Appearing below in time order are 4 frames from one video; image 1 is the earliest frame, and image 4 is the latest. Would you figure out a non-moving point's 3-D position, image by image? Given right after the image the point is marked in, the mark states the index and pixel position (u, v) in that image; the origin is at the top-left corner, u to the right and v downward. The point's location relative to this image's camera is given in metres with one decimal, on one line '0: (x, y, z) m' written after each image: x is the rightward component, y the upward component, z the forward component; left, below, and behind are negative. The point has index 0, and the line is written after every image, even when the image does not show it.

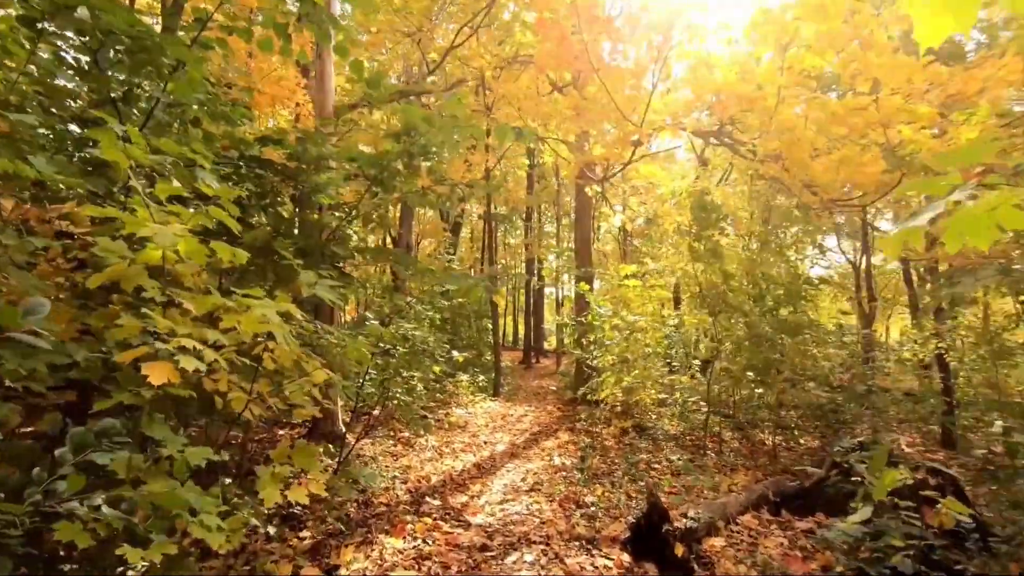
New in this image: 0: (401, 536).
0: (-0.7, -1.5, +3.2) m
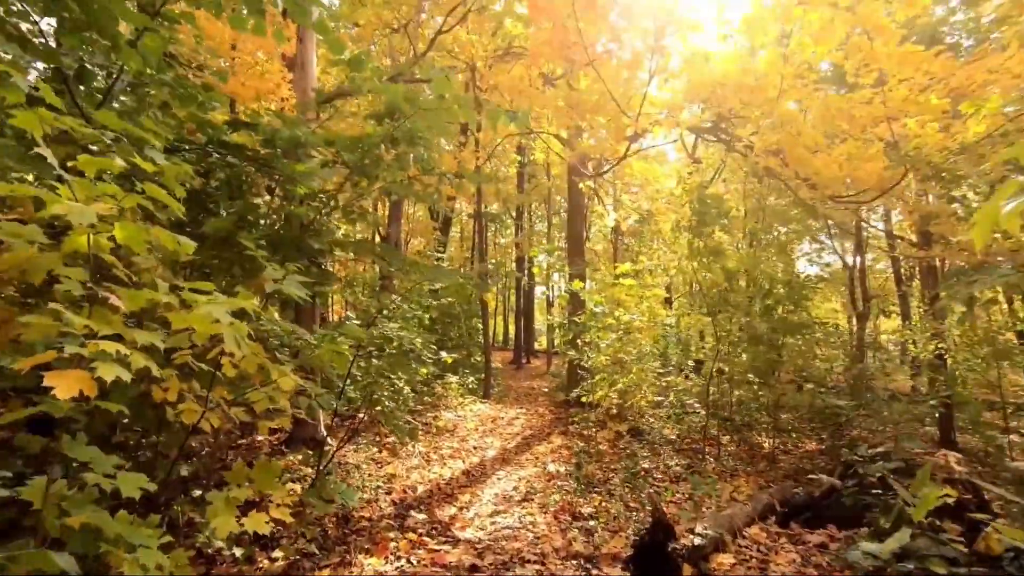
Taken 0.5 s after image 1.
0: (-0.7, -1.4, +3.0) m
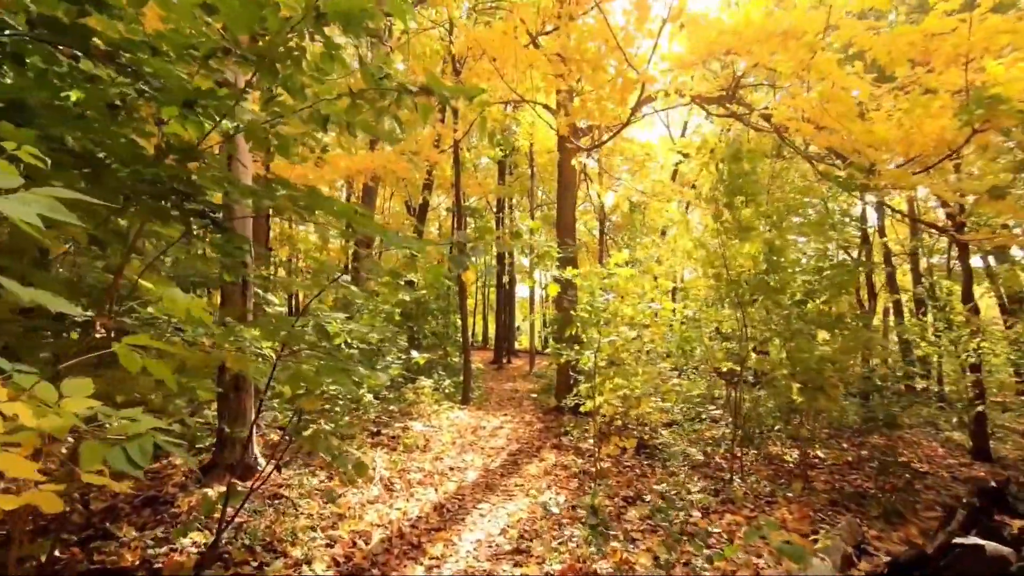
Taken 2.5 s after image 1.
0: (-0.7, -1.3, +1.9) m
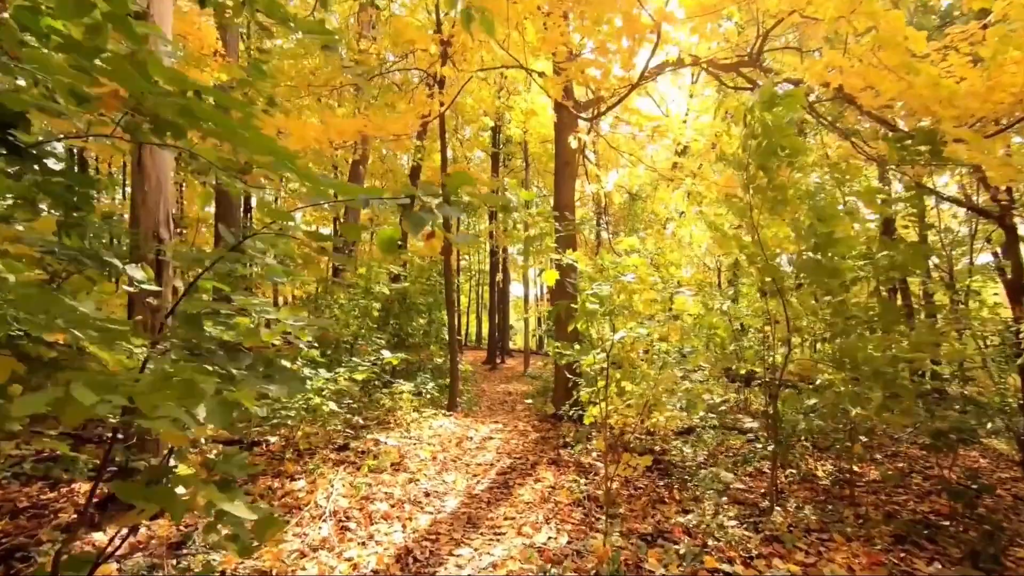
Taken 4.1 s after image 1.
0: (-0.8, -1.2, +1.0) m
